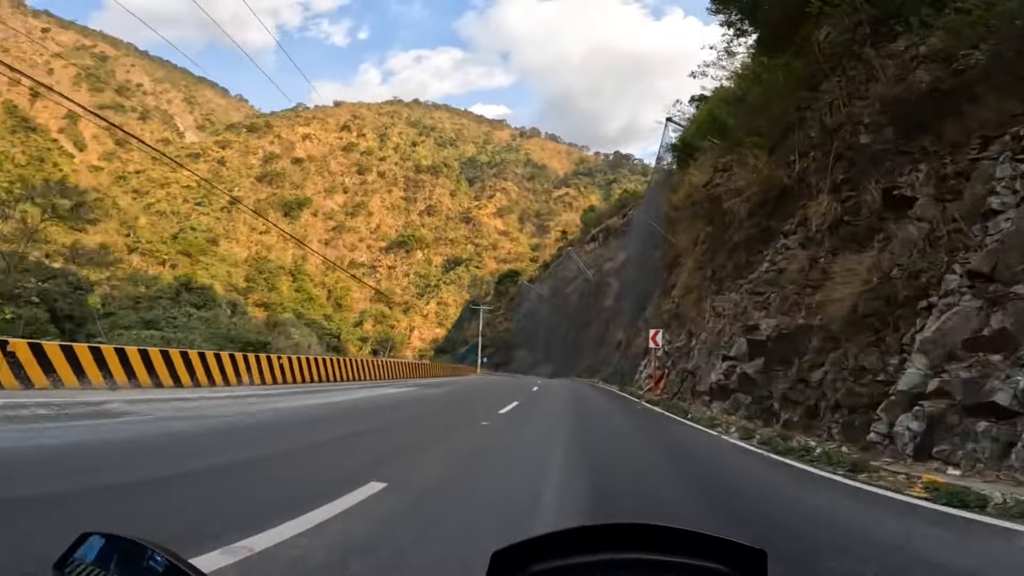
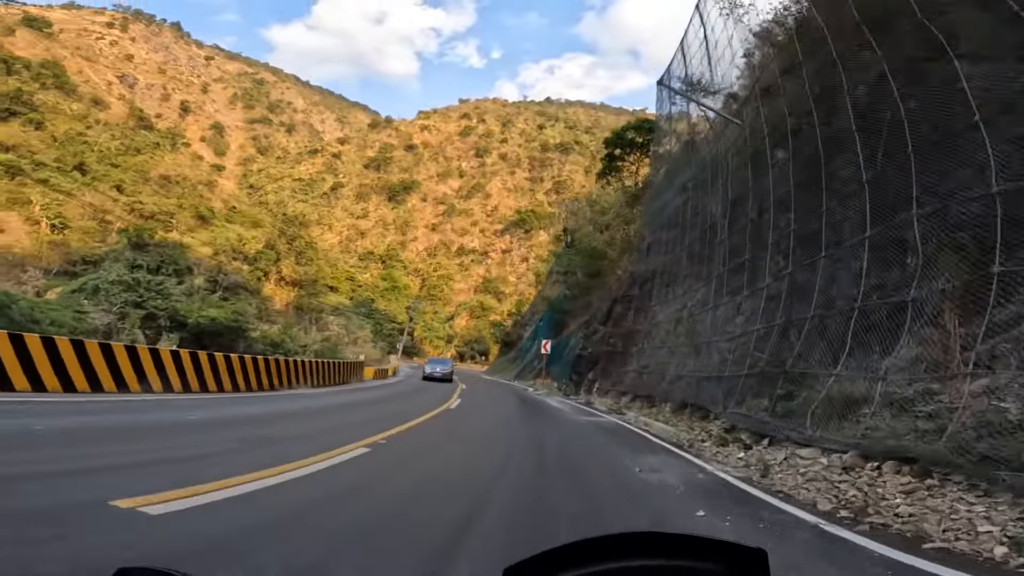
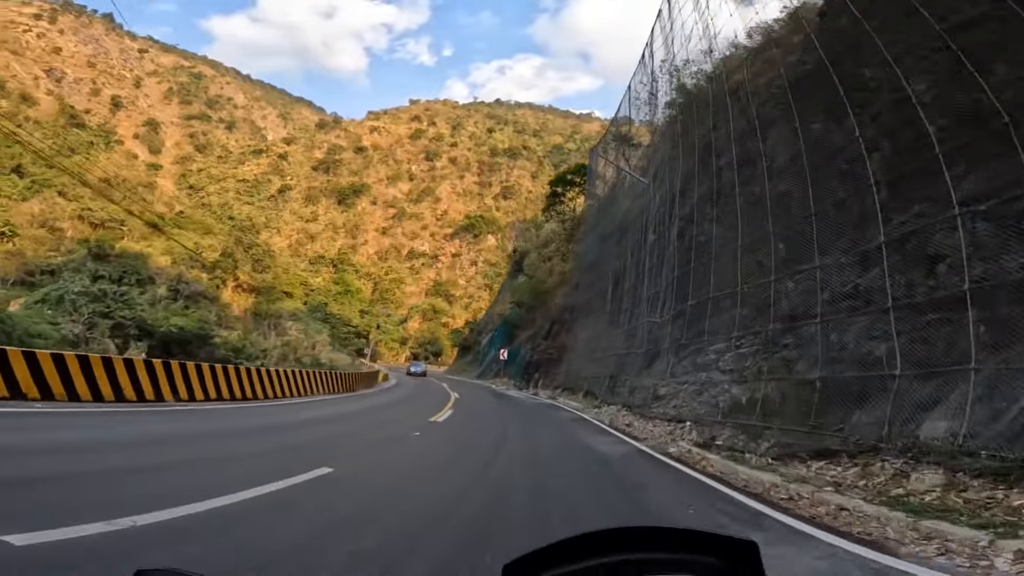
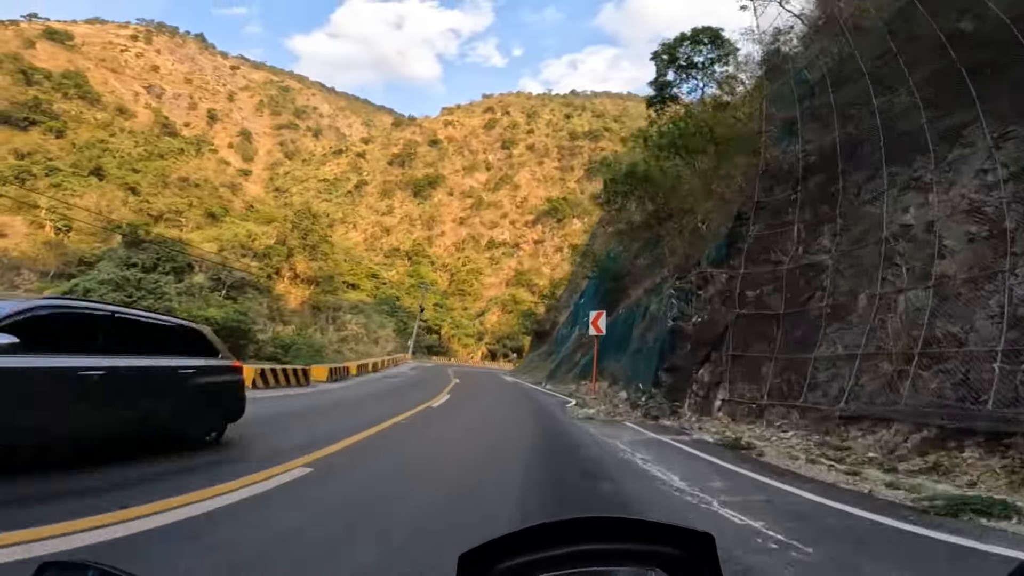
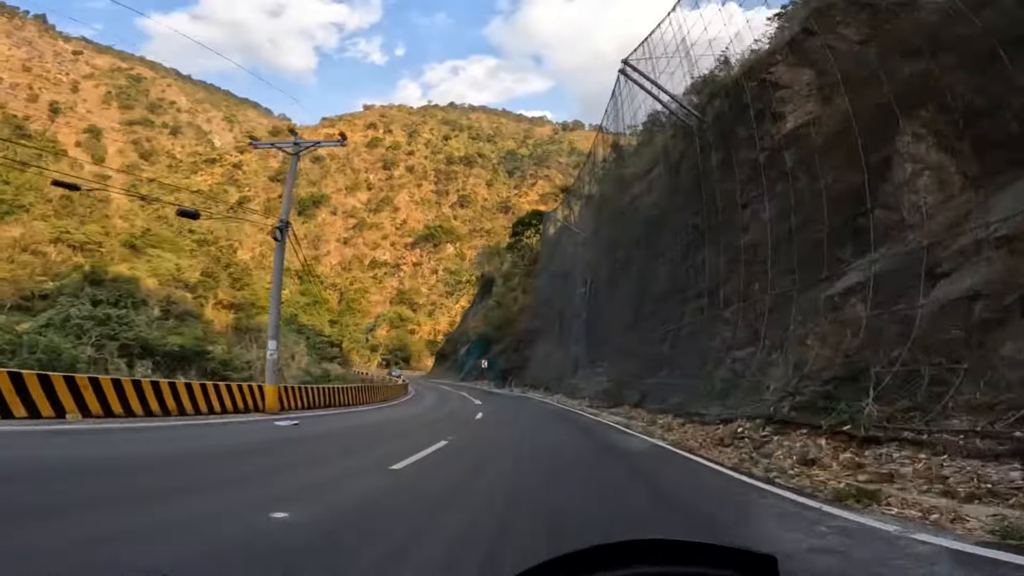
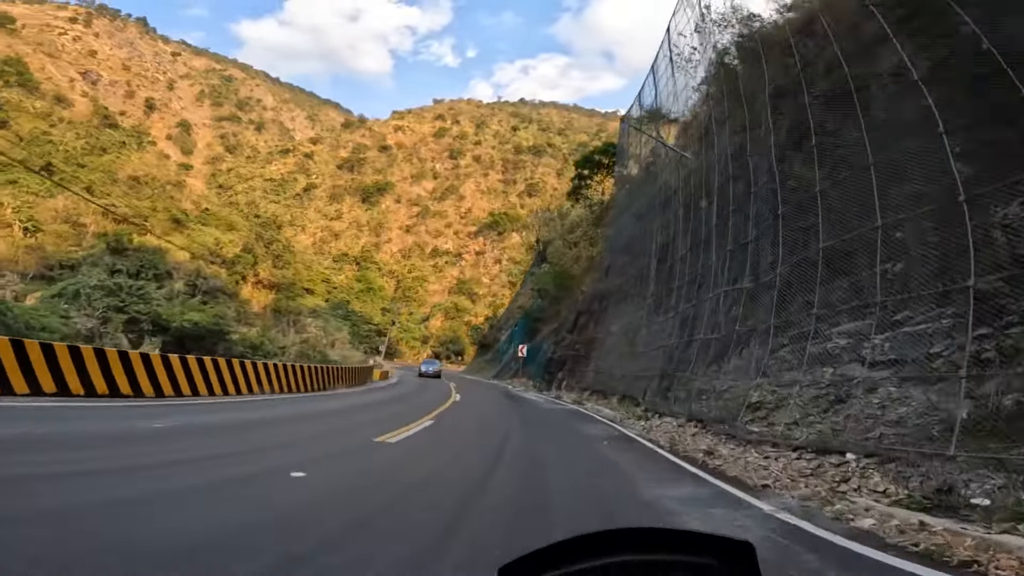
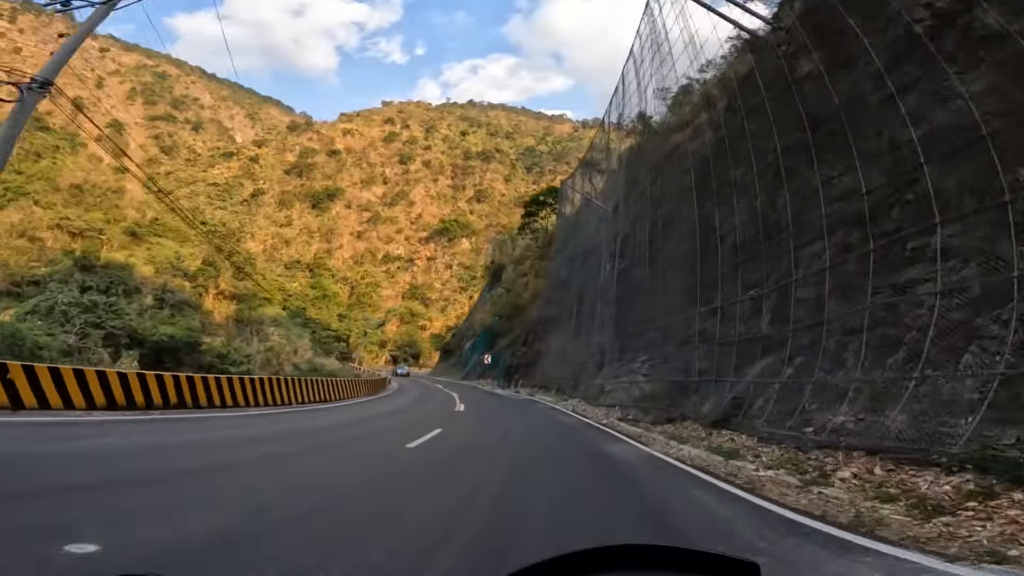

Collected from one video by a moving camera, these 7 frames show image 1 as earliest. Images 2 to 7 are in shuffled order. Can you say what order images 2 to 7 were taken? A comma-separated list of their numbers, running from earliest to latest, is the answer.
5, 7, 3, 6, 2, 4
